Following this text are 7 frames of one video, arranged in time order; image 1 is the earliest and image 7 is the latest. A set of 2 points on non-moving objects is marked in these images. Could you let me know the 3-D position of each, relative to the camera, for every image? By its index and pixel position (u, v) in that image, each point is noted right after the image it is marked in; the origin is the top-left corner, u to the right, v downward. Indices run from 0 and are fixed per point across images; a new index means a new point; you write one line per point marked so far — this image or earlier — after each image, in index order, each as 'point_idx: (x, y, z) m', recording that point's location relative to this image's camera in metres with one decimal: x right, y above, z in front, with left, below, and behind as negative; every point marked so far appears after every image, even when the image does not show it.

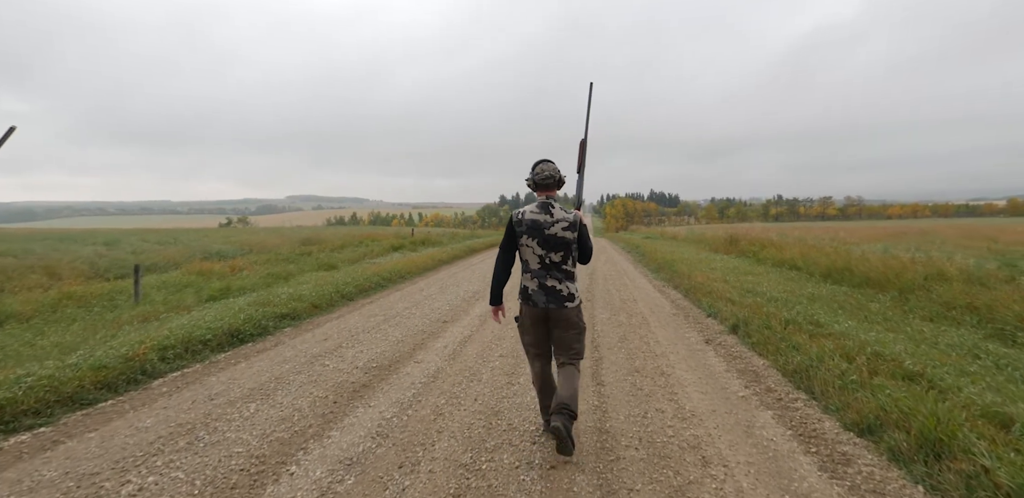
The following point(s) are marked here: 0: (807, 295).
0: (+5.4, -0.8, +8.3) m
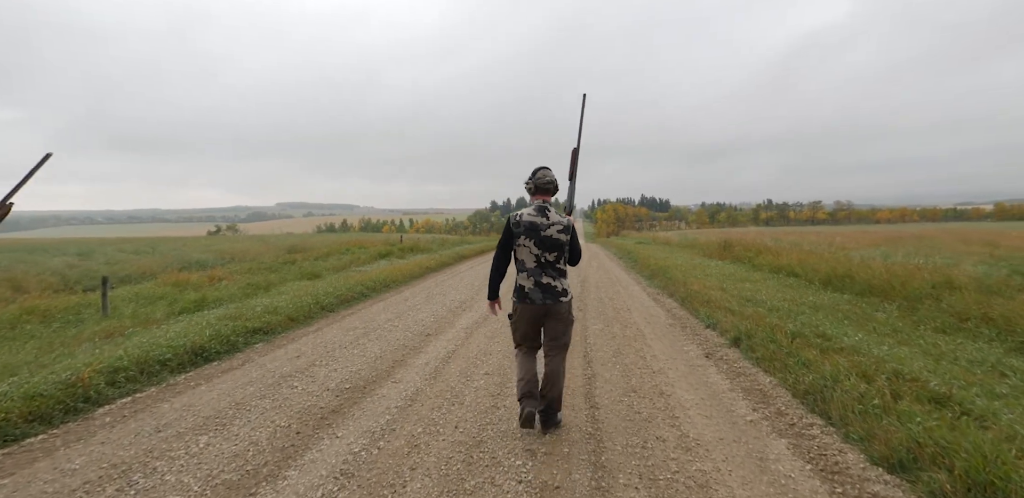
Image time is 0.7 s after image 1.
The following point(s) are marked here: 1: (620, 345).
0: (+5.2, -1.0, +8.0) m
1: (+1.5, -1.4, +6.6) m
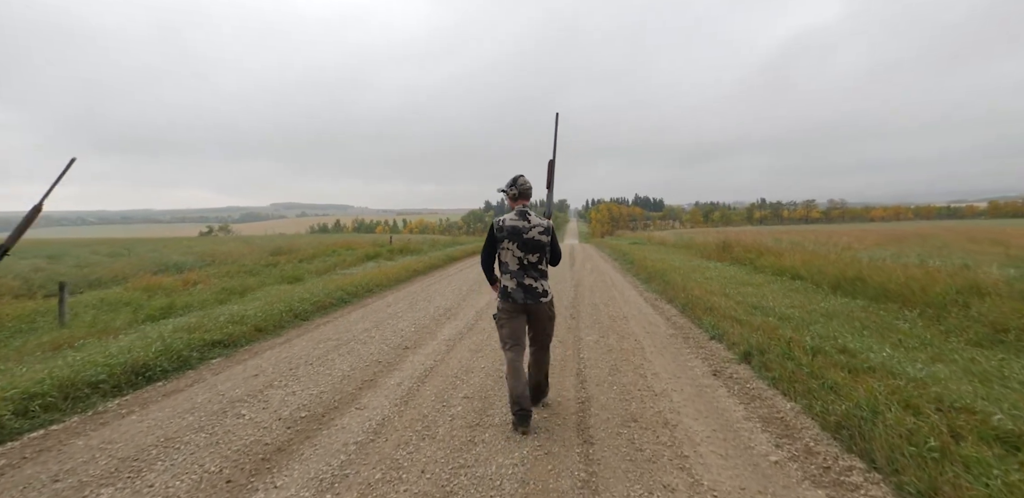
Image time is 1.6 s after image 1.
0: (+5.0, -1.0, +7.4) m
1: (+1.3, -1.5, +5.9) m
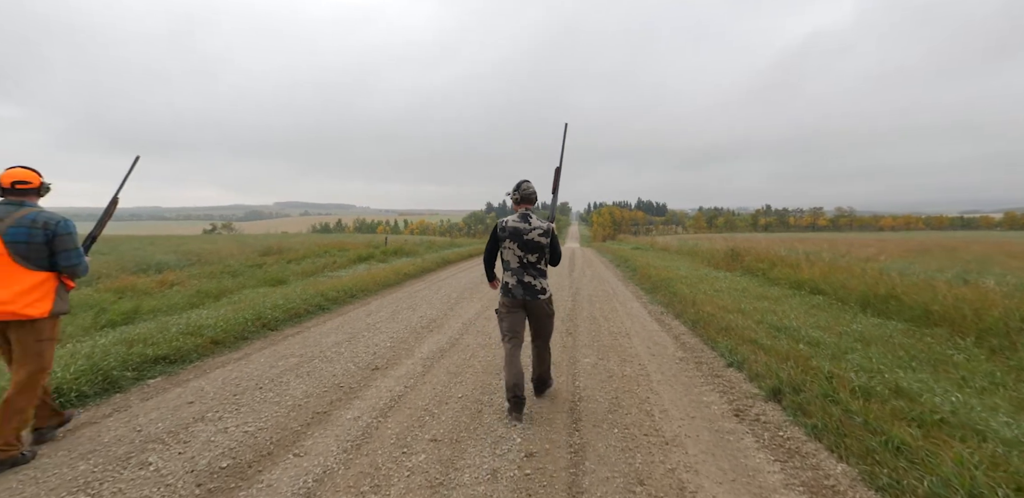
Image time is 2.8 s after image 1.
0: (+4.8, -1.2, +6.5) m
1: (+1.2, -1.6, +5.1) m
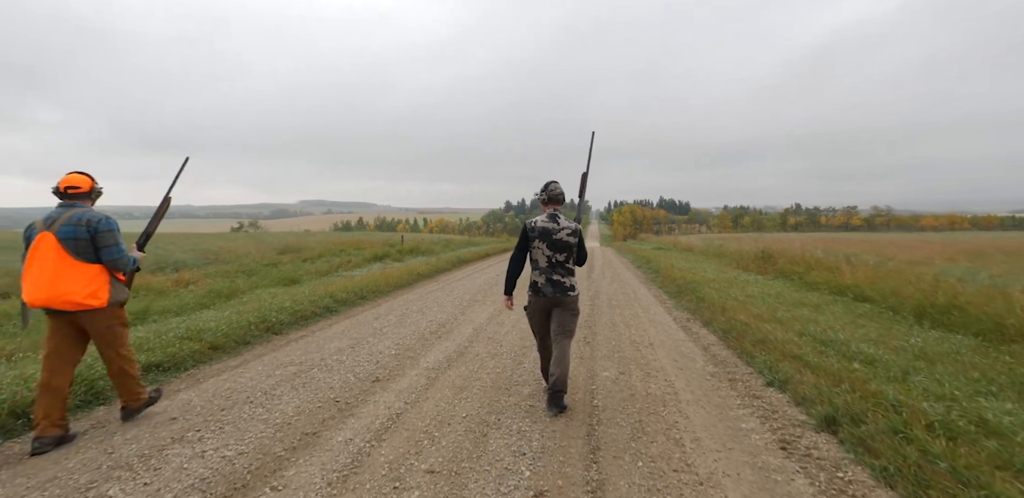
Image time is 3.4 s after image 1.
0: (+5.0, -1.2, +5.7) m
1: (+1.3, -1.6, +4.5) m
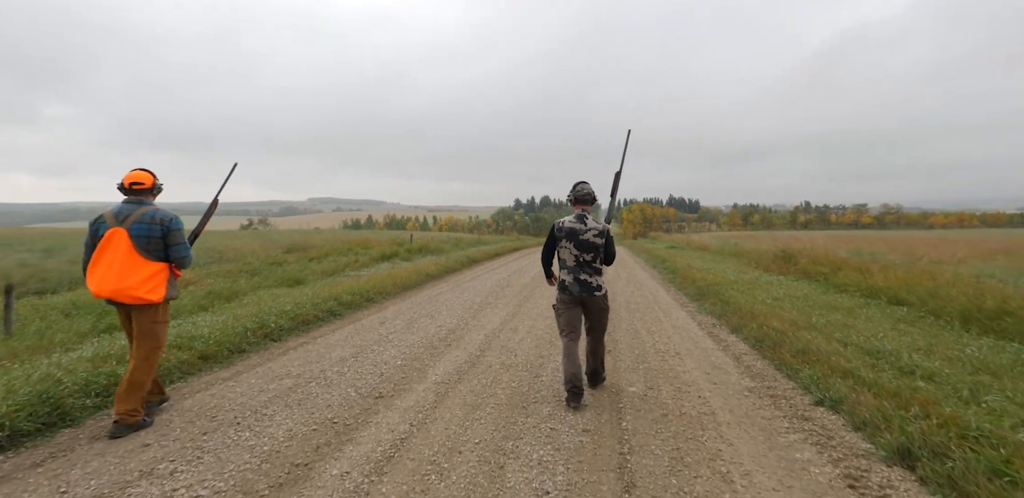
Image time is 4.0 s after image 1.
0: (+5.1, -1.3, +5.1) m
1: (+1.4, -1.7, +3.9) m
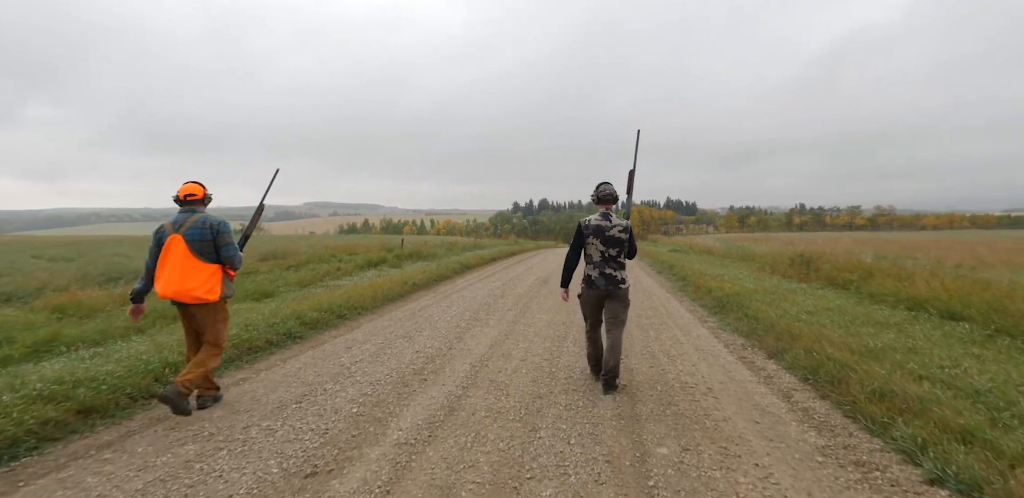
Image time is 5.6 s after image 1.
0: (+5.0, -1.4, +3.7) m
1: (+1.3, -1.8, +2.5) m
